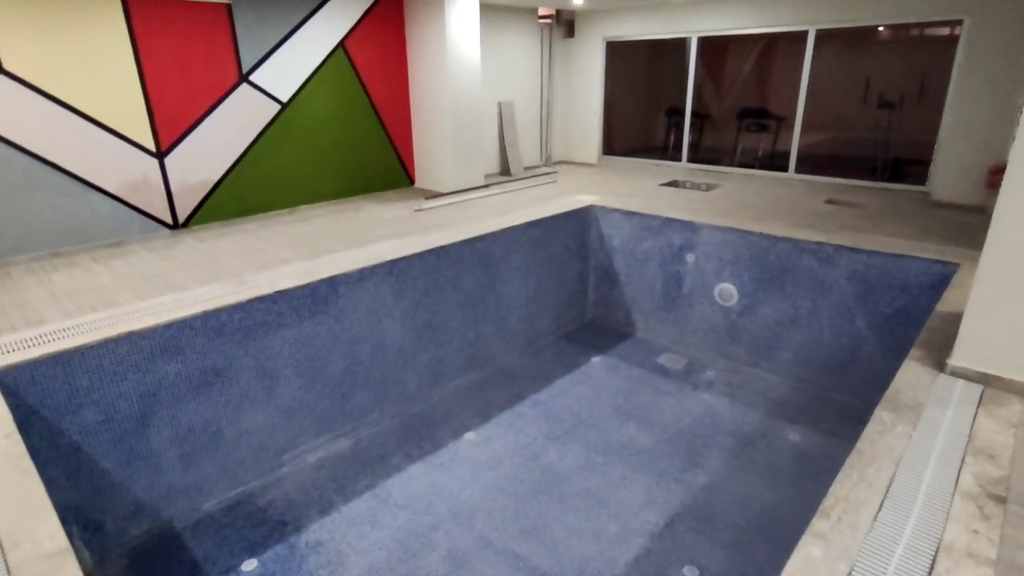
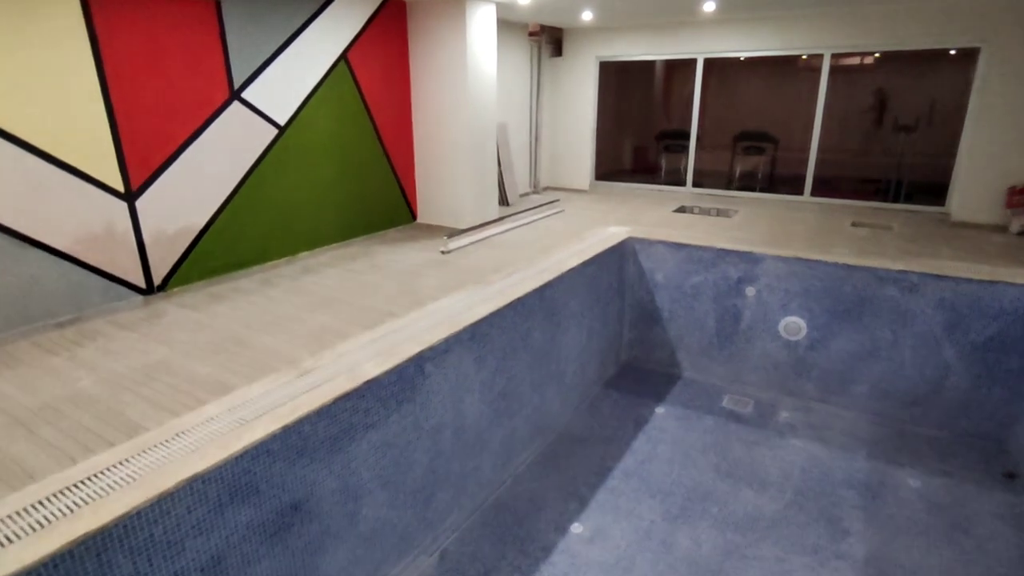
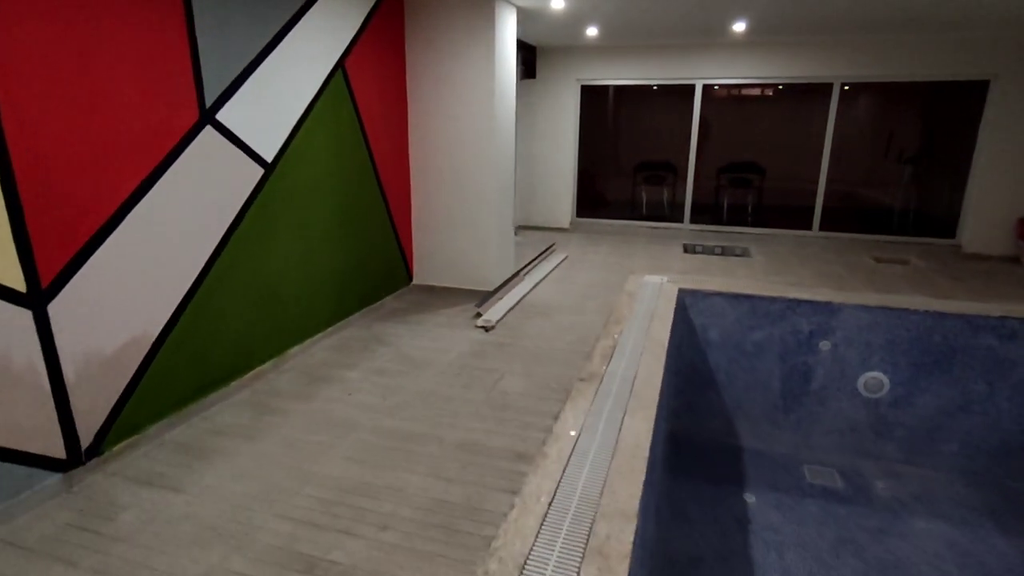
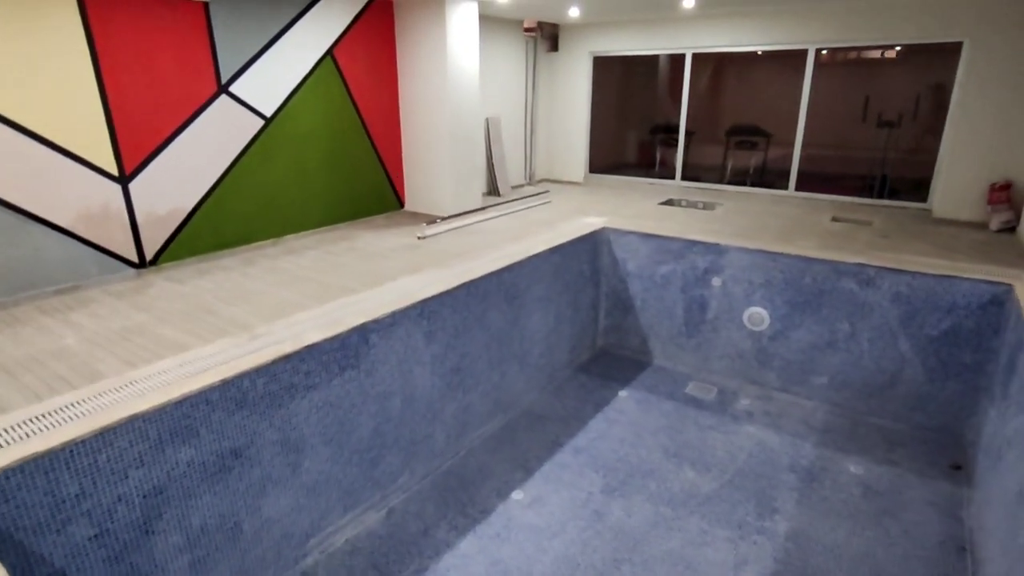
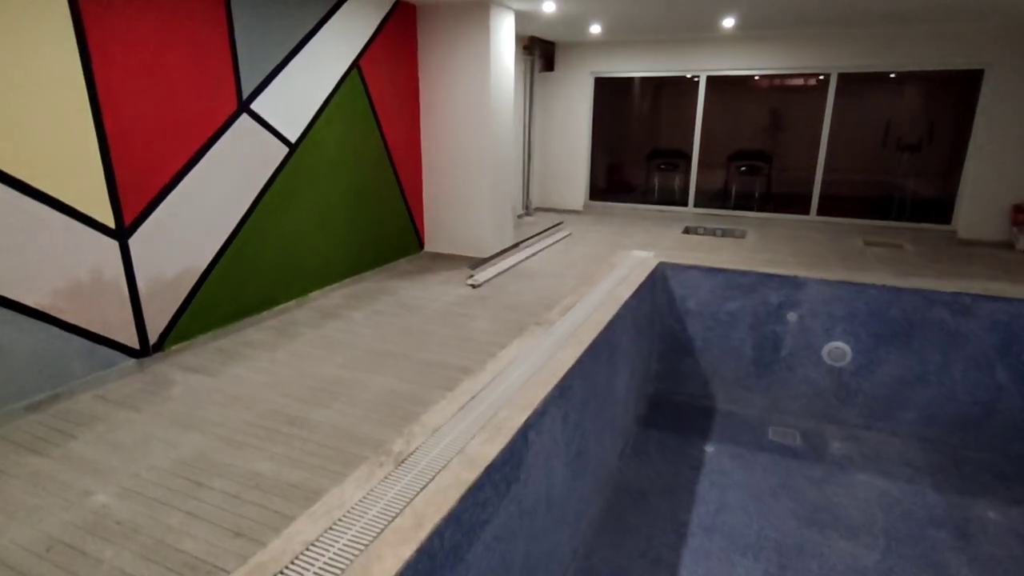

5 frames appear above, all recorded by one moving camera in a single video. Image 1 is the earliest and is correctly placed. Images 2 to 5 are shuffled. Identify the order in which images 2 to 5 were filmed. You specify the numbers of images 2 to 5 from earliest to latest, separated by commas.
4, 2, 5, 3
